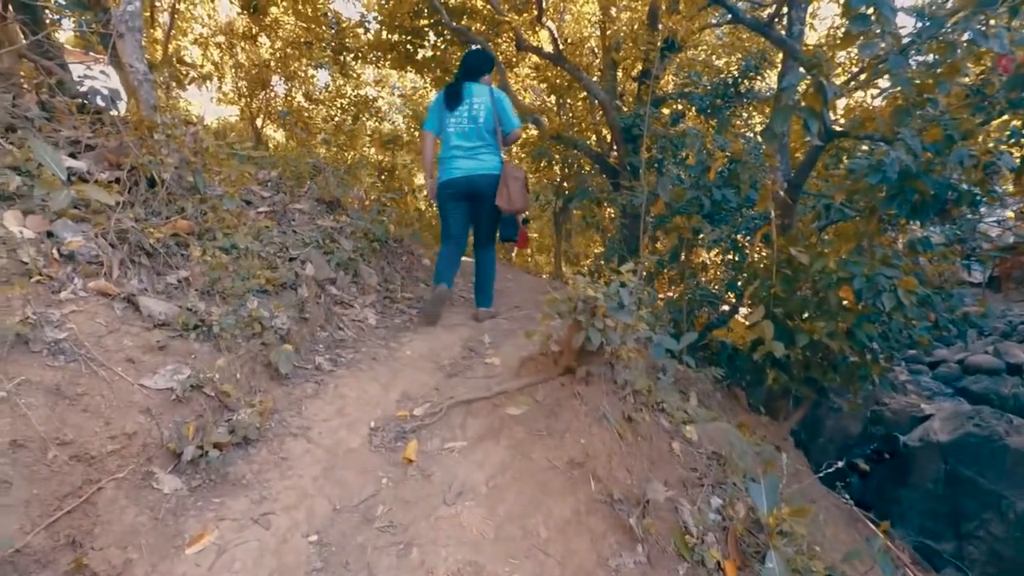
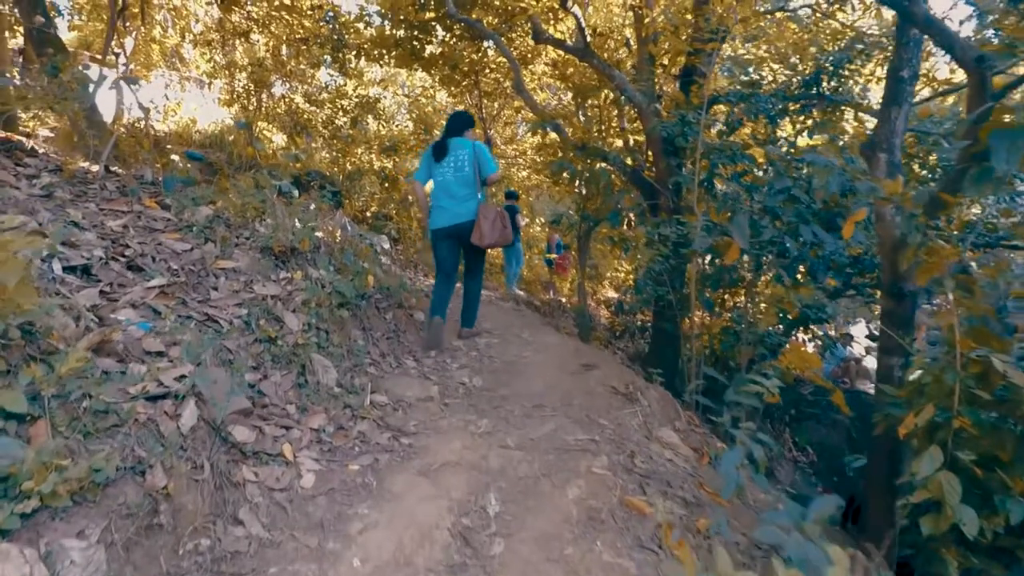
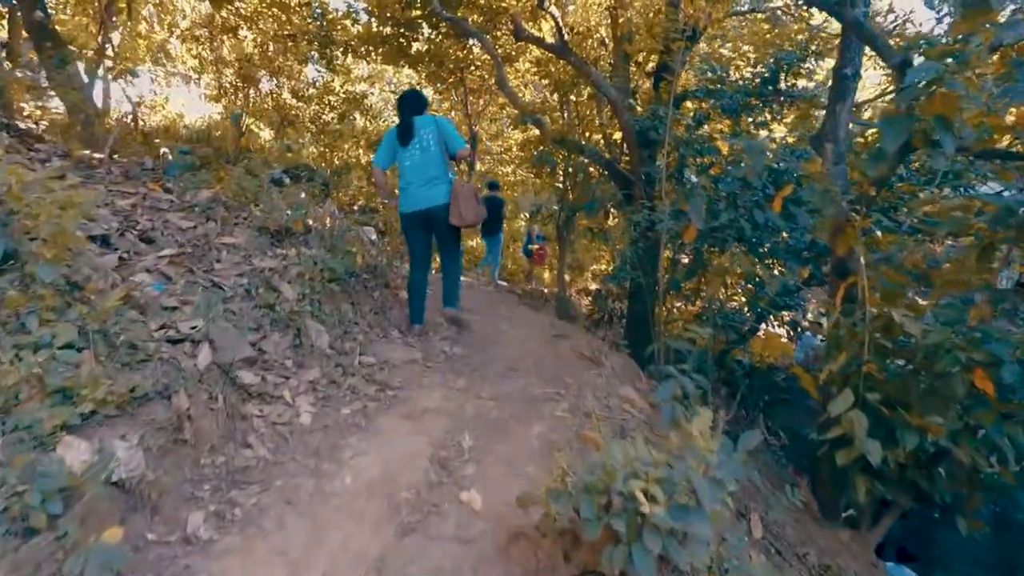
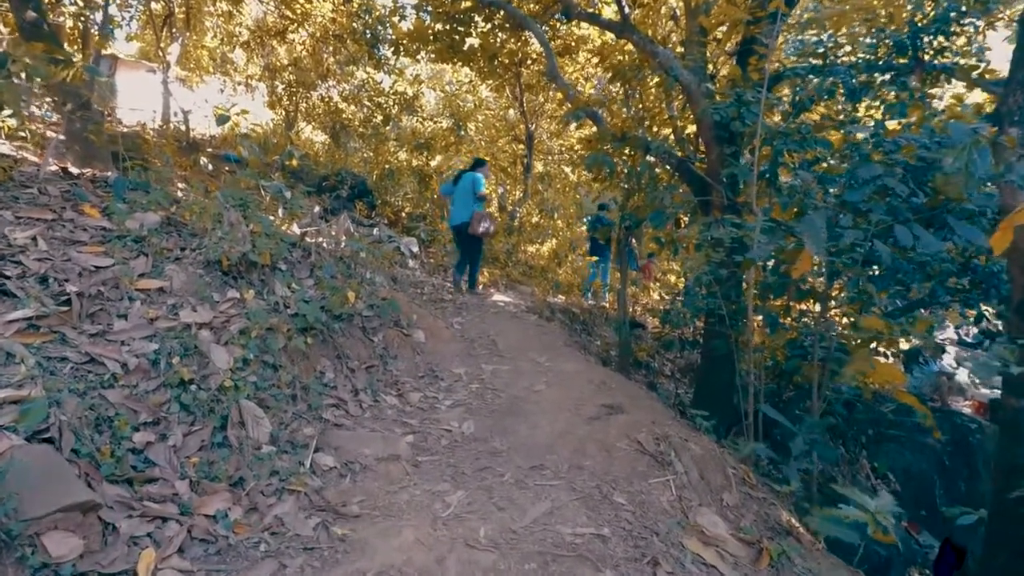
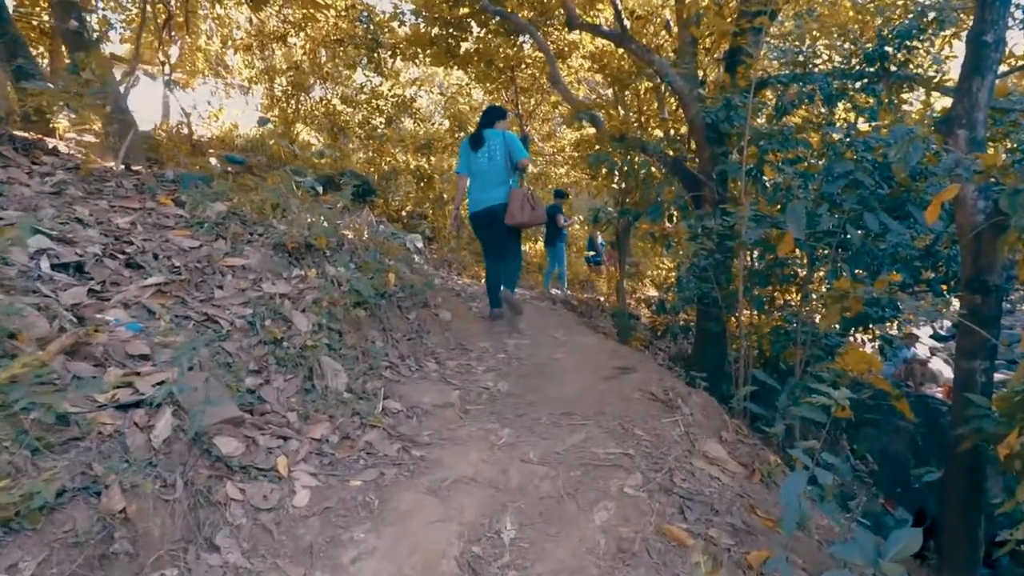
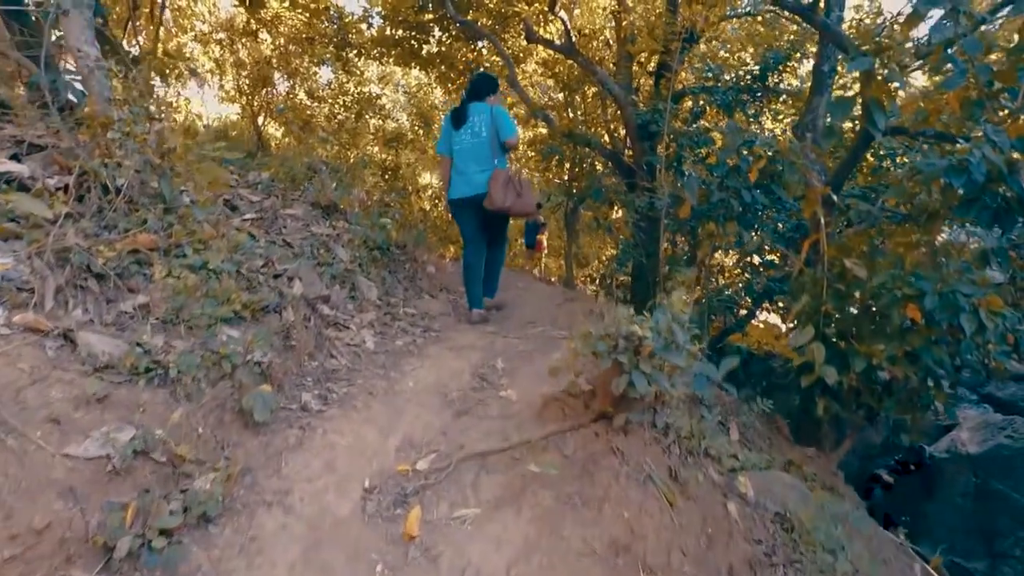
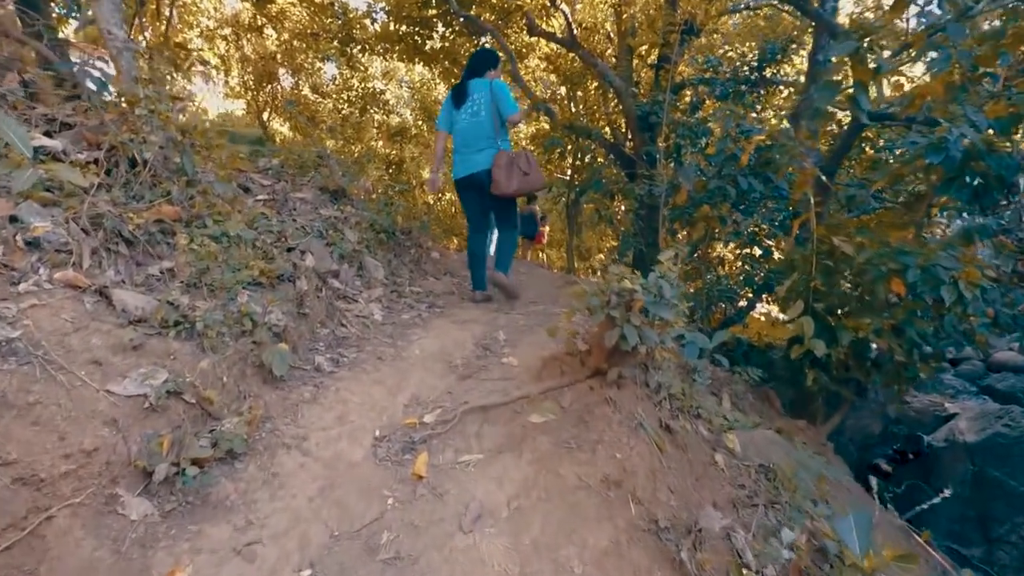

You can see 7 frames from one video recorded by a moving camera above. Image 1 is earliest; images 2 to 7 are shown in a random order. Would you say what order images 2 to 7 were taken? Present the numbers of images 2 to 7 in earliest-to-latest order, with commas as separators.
7, 6, 3, 2, 5, 4
